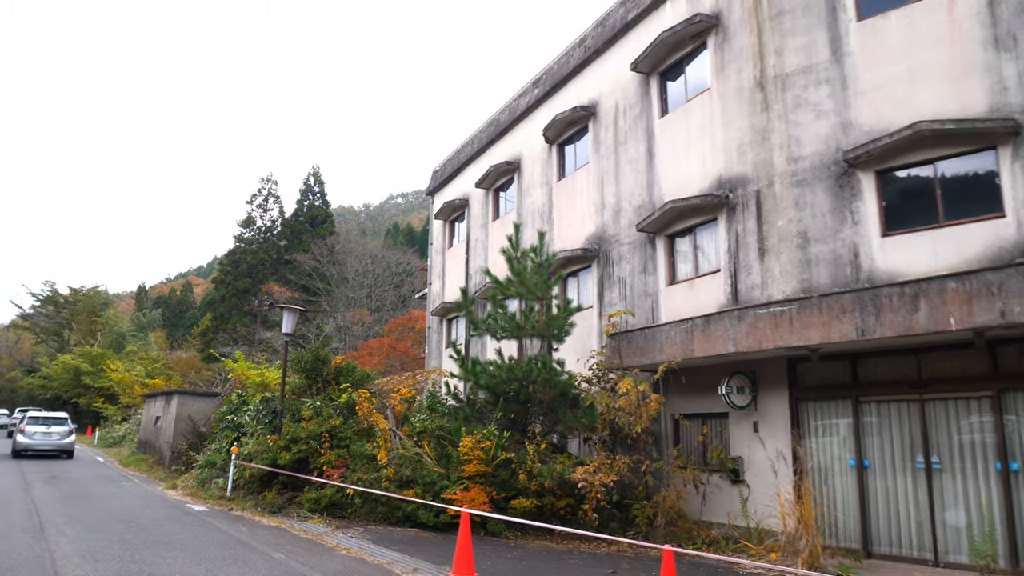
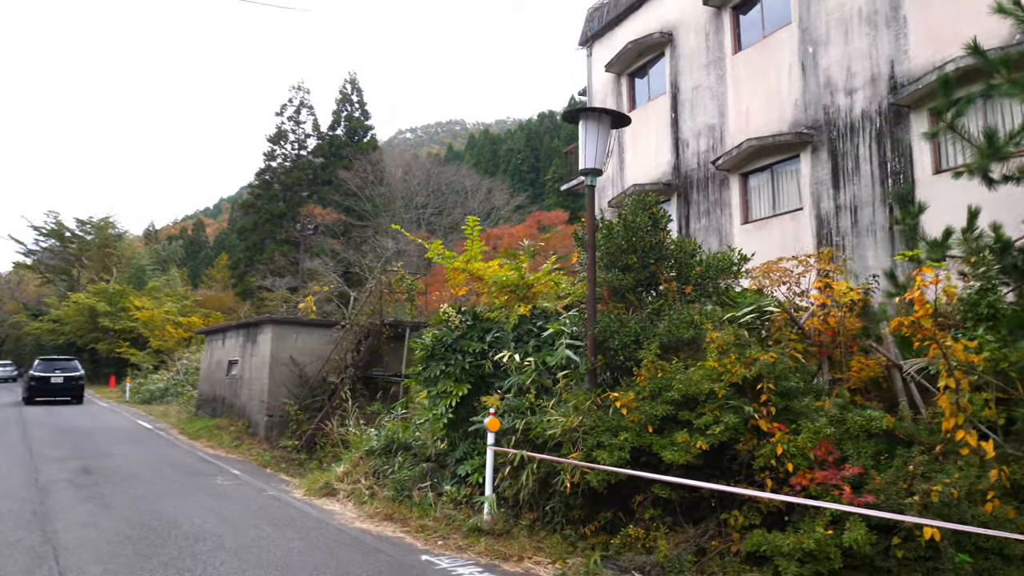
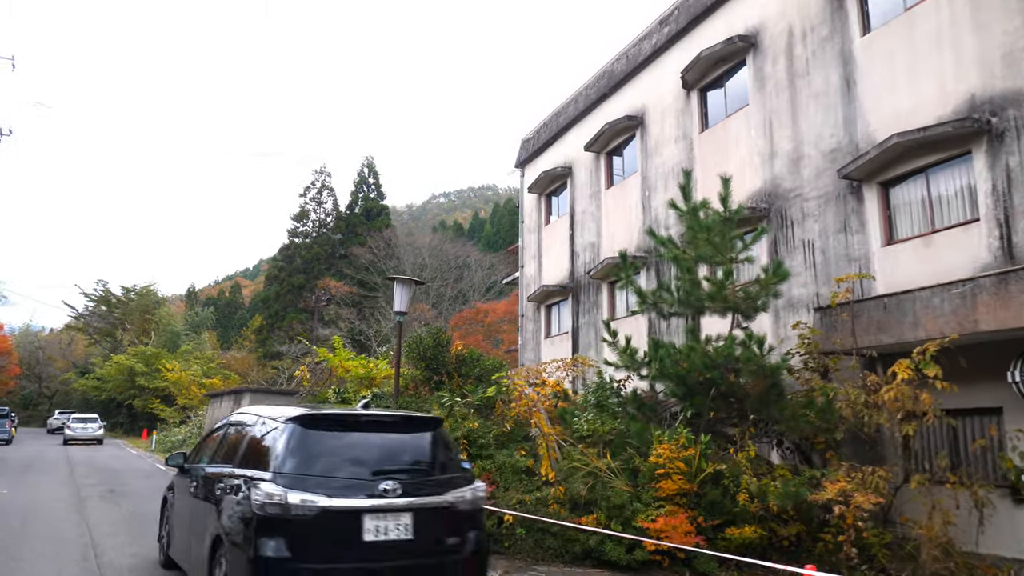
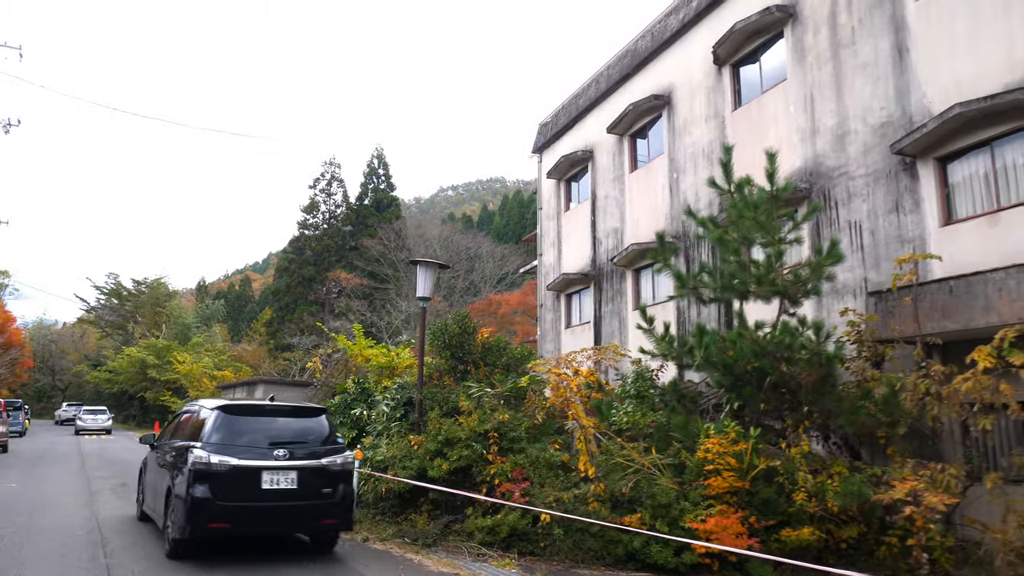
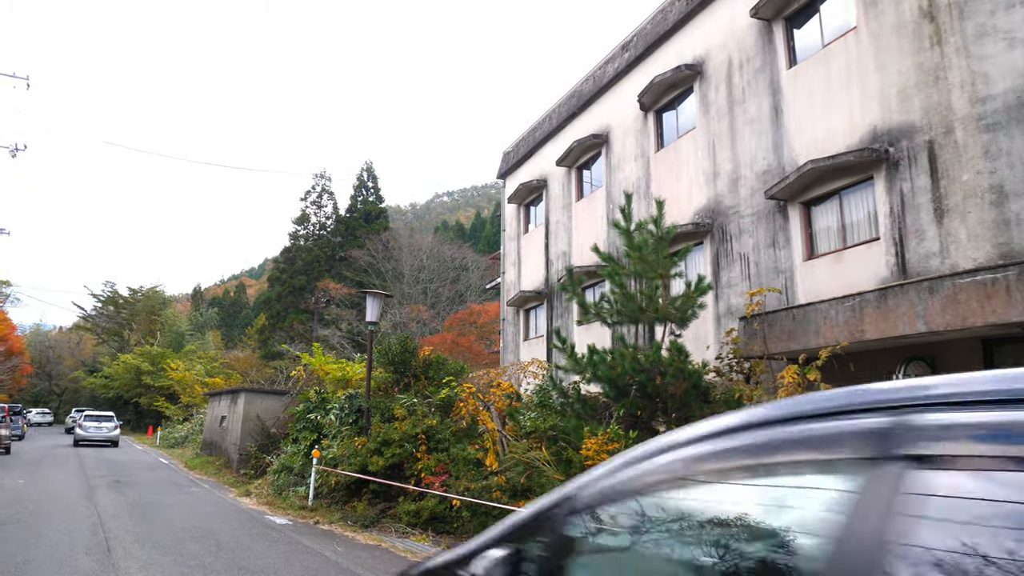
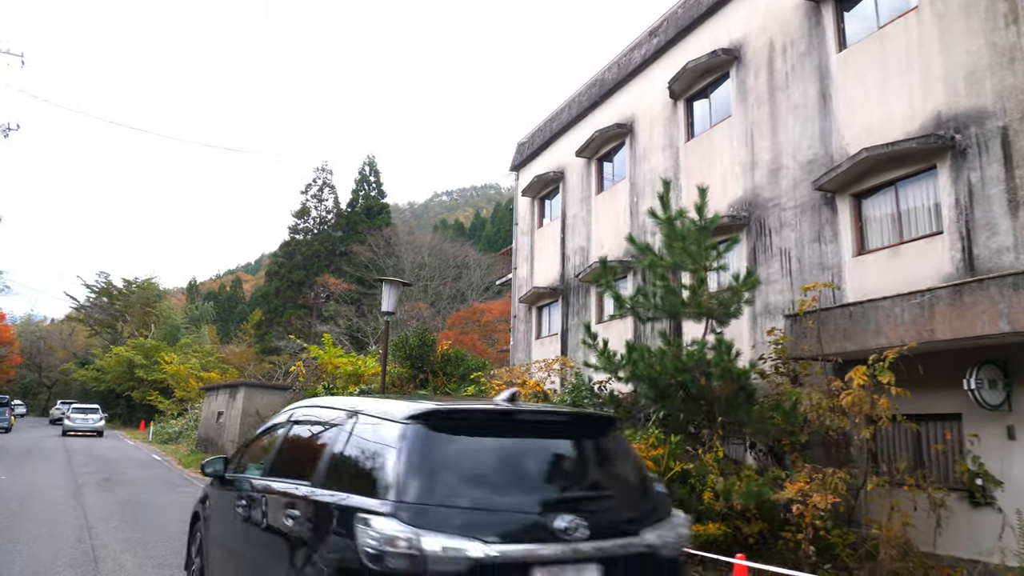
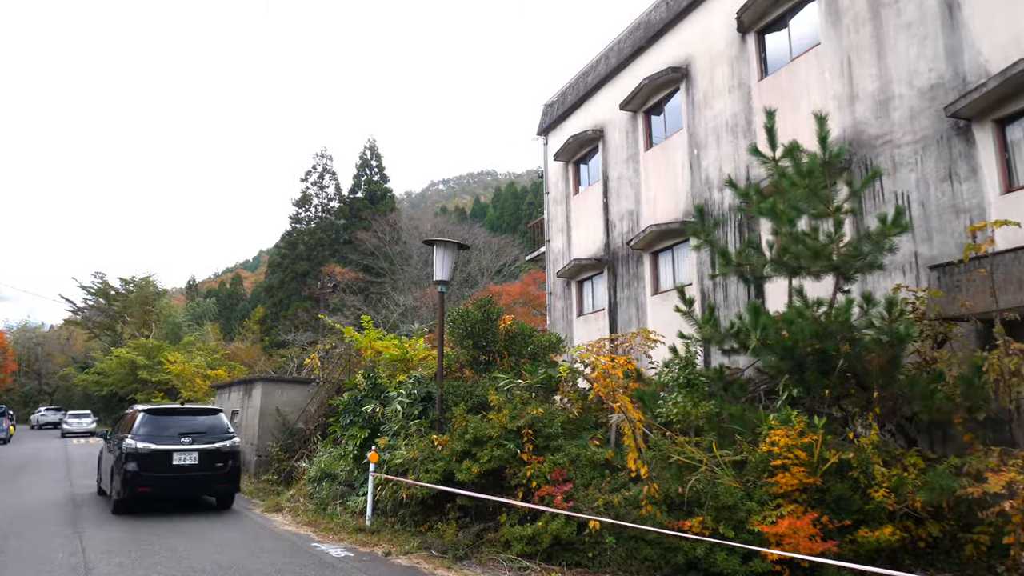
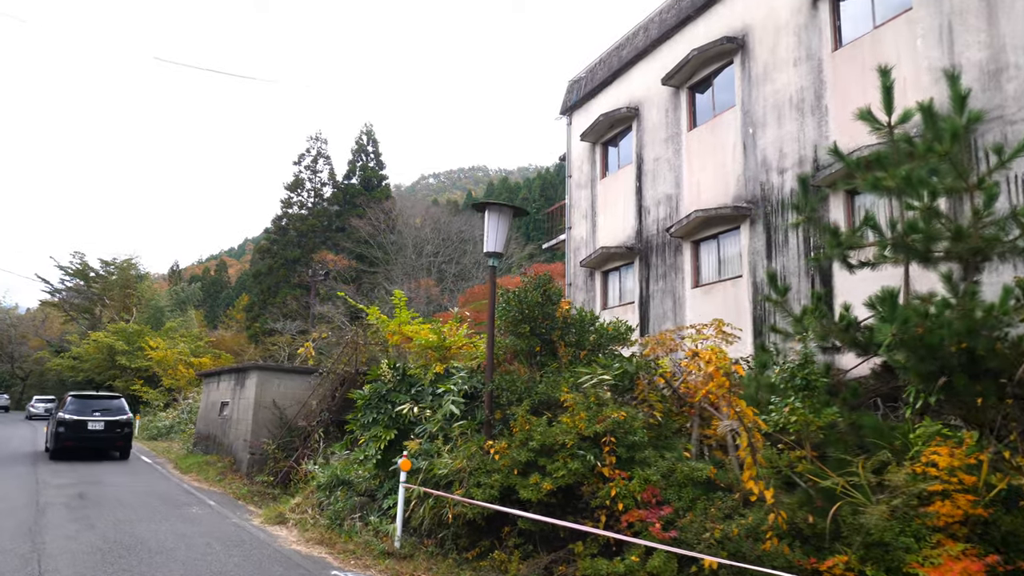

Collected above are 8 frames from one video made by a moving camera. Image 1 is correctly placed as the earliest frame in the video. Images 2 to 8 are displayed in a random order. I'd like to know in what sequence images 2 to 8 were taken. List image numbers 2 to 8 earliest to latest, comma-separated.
5, 6, 3, 4, 7, 8, 2
